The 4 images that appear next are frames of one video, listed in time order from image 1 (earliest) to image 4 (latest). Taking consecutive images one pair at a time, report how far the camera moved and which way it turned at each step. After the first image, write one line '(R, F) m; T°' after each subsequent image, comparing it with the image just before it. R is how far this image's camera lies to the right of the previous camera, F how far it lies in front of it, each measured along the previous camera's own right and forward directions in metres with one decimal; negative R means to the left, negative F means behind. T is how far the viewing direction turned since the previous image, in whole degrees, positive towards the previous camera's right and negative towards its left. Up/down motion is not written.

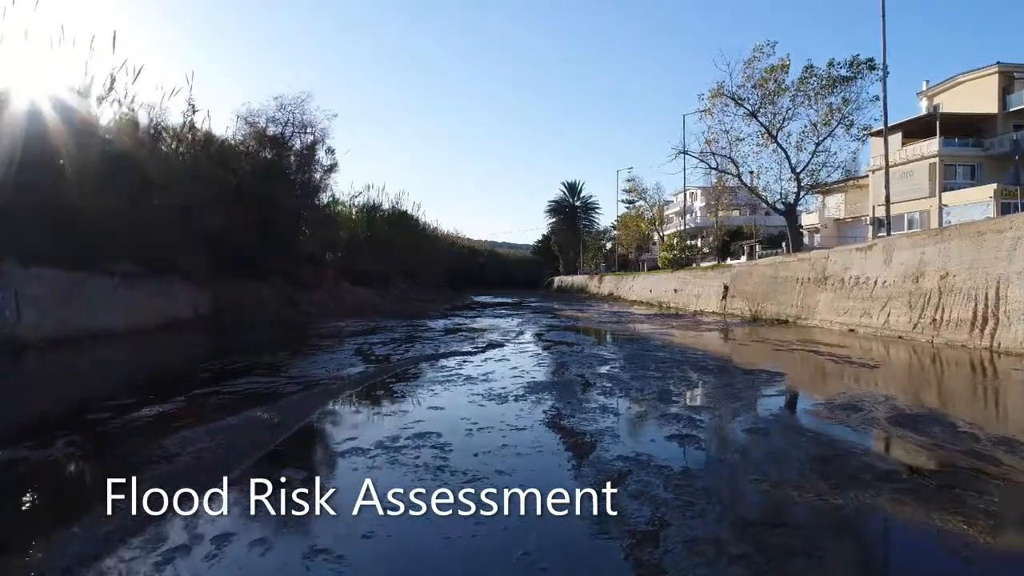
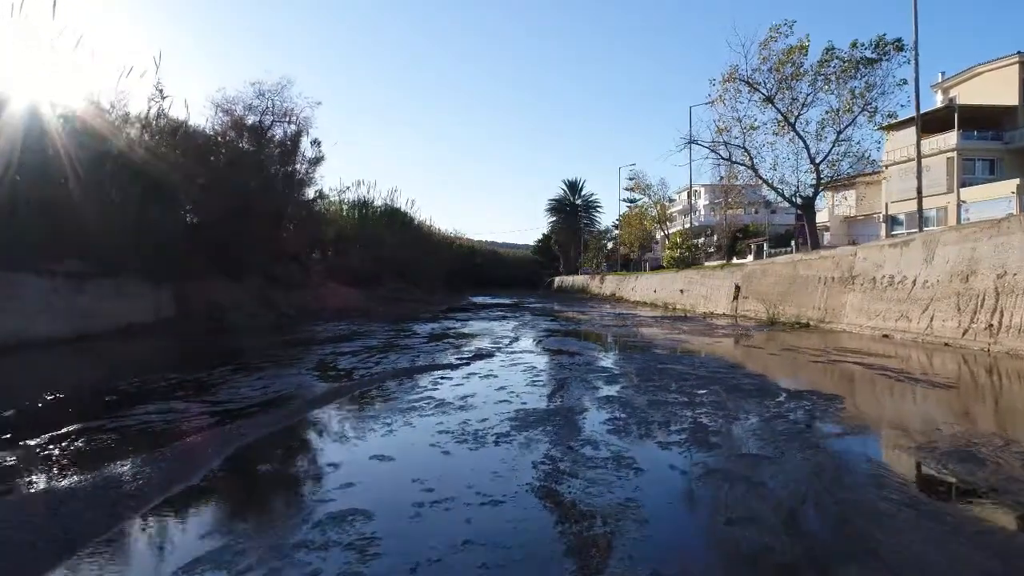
(+0.1, +1.6) m; 0°
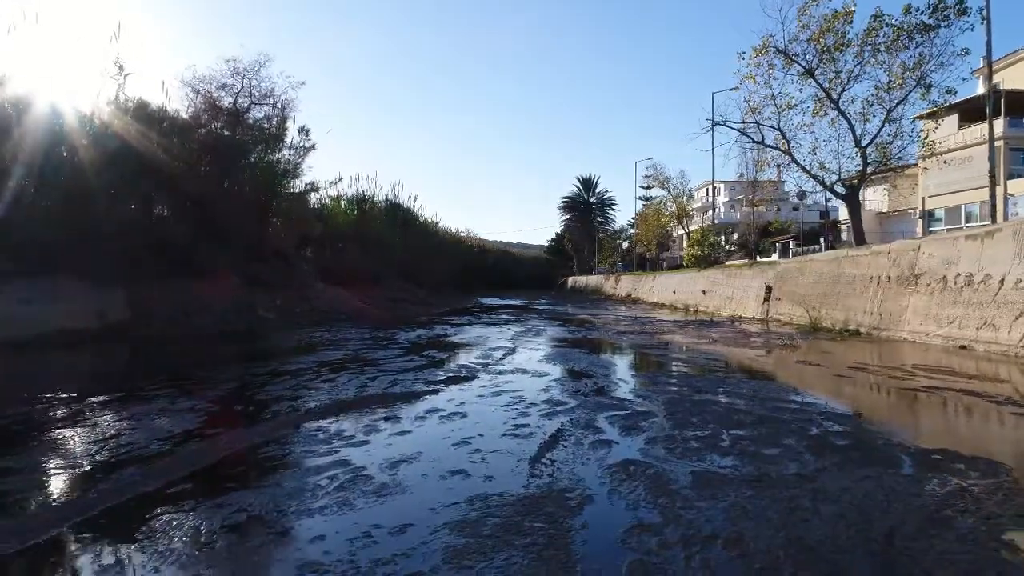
(+0.3, +2.2) m; -1°
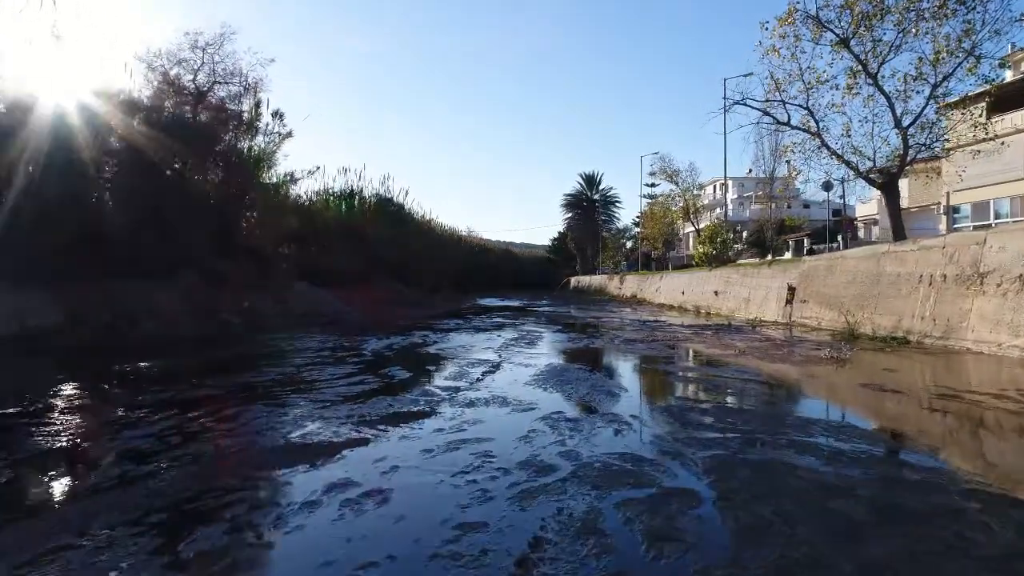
(+0.3, +2.0) m; 0°
